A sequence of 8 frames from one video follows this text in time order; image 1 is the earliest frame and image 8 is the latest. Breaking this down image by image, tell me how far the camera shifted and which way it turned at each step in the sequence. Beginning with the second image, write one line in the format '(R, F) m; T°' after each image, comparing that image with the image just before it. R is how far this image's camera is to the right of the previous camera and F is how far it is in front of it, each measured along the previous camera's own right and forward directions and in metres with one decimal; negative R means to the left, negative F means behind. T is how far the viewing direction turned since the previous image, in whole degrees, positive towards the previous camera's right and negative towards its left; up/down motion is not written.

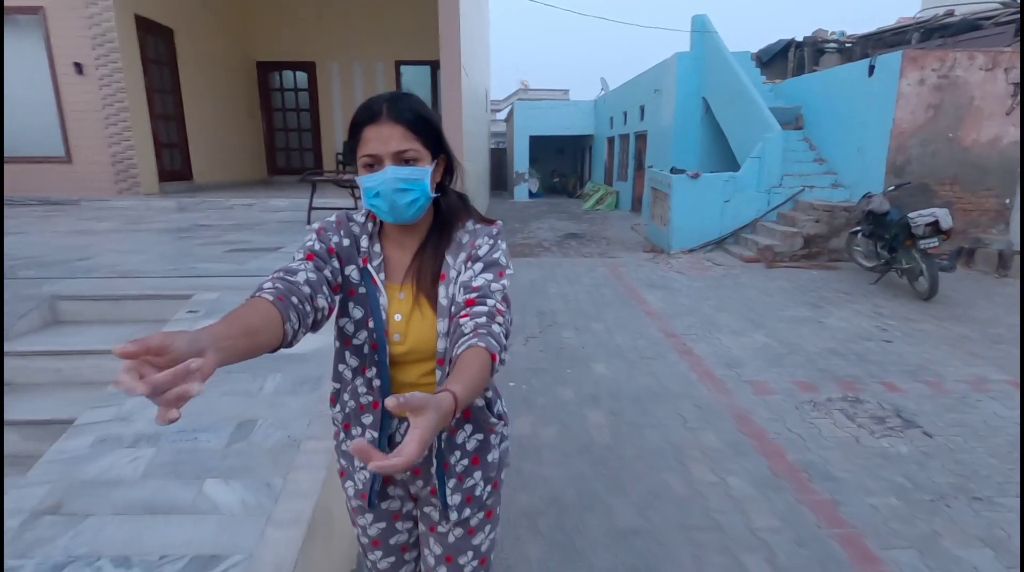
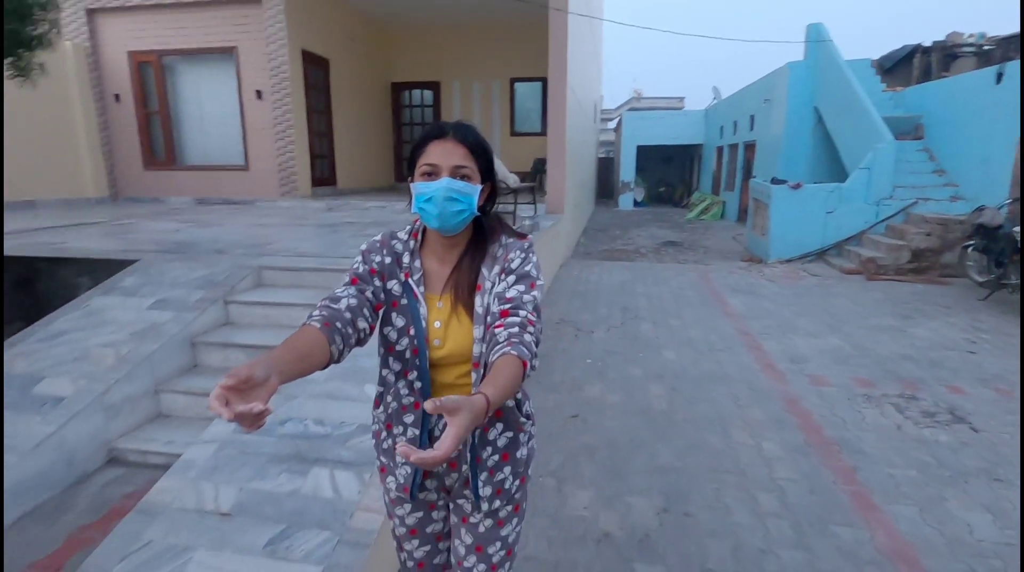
(+0.2, -0.8) m; -11°
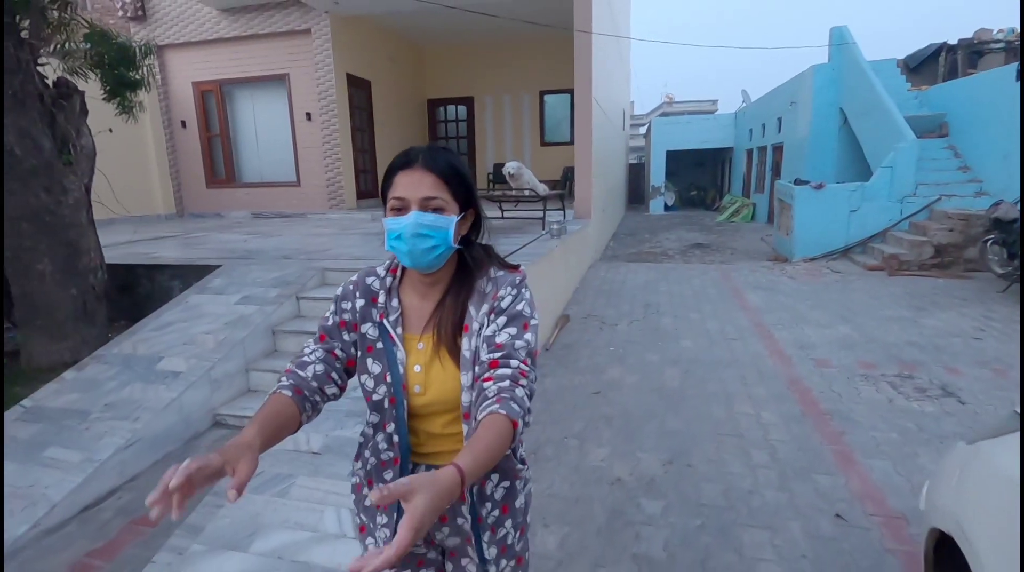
(+0.1, -0.6) m; -4°
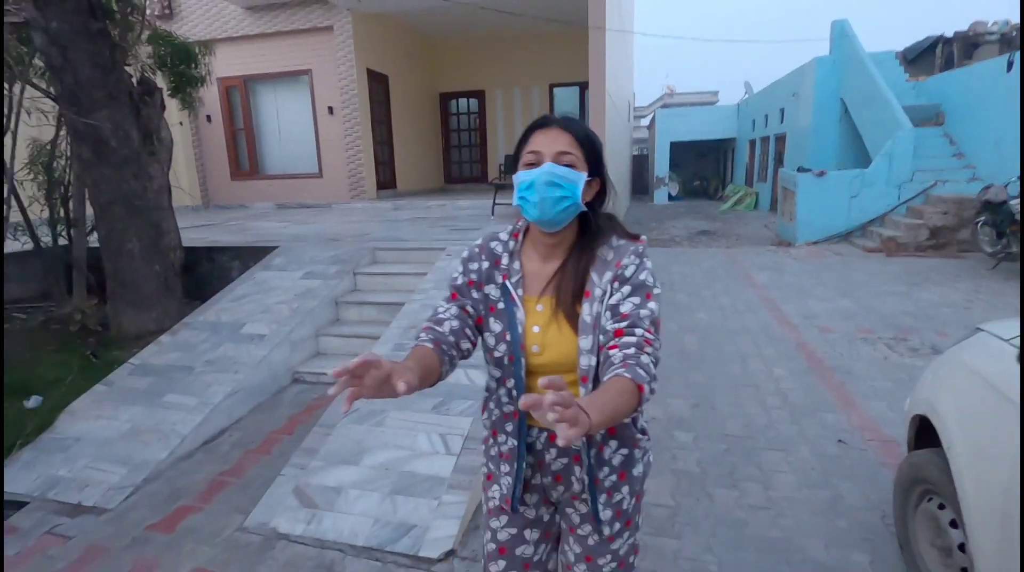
(-0.3, -0.5) m; 0°
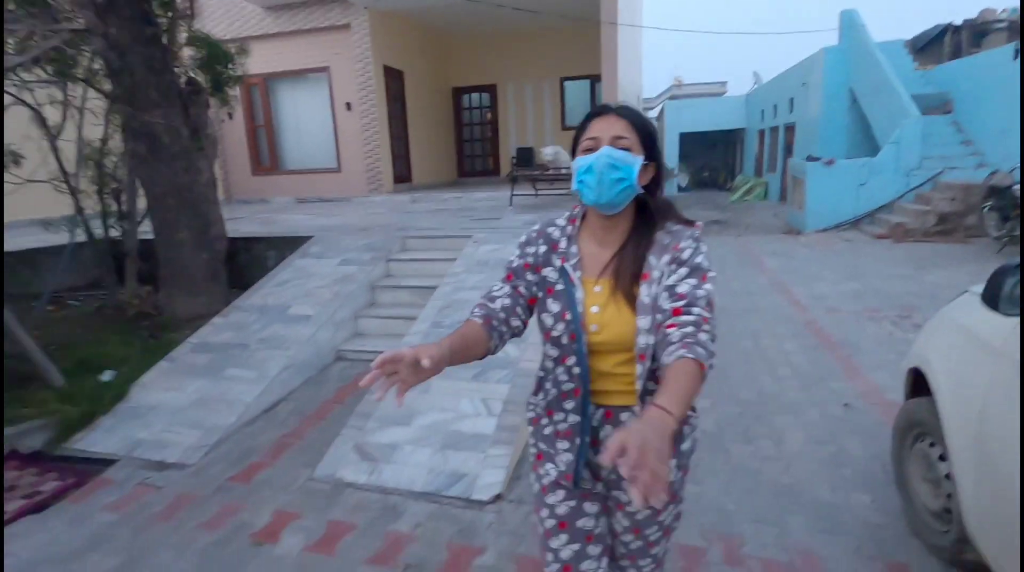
(-0.2, -0.3) m; -1°
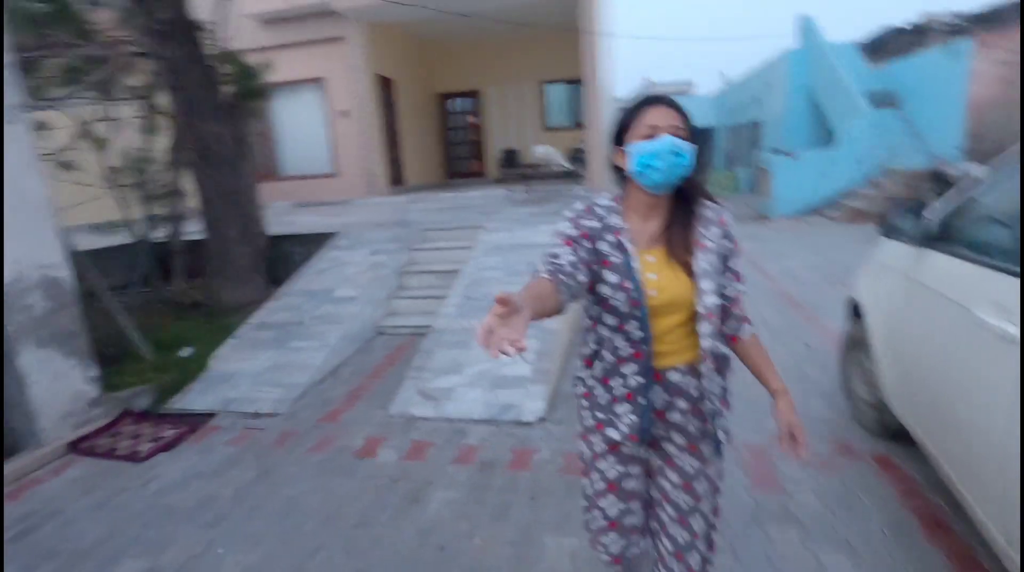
(-0.4, -0.8) m; +2°
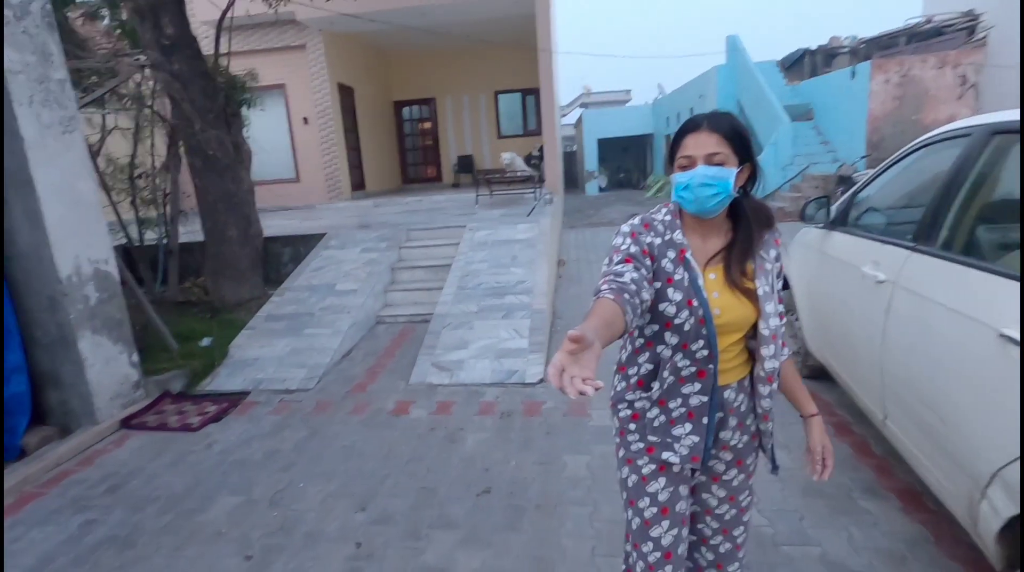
(-0.5, -0.7) m; +6°
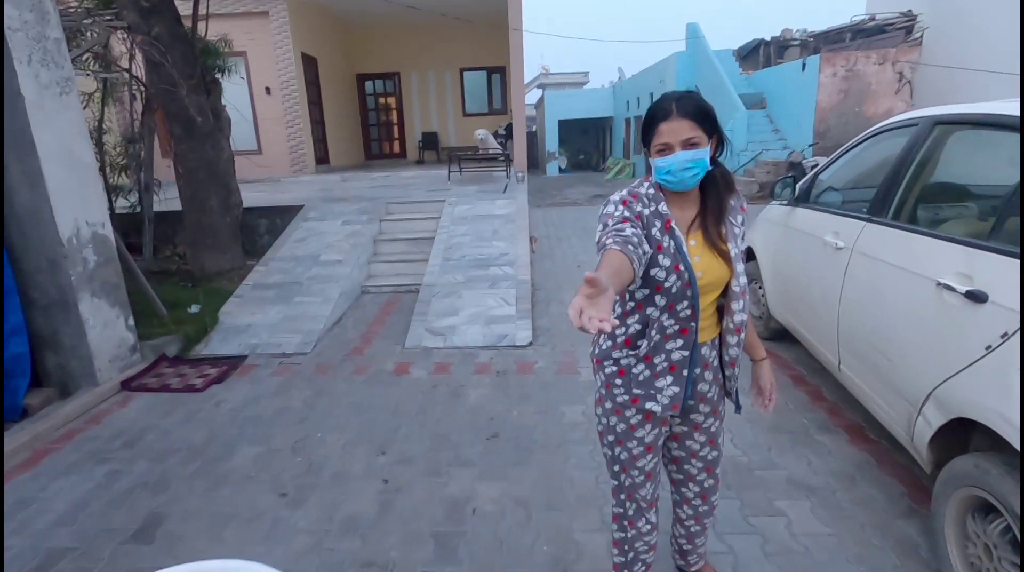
(-0.3, -0.3) m; +5°
